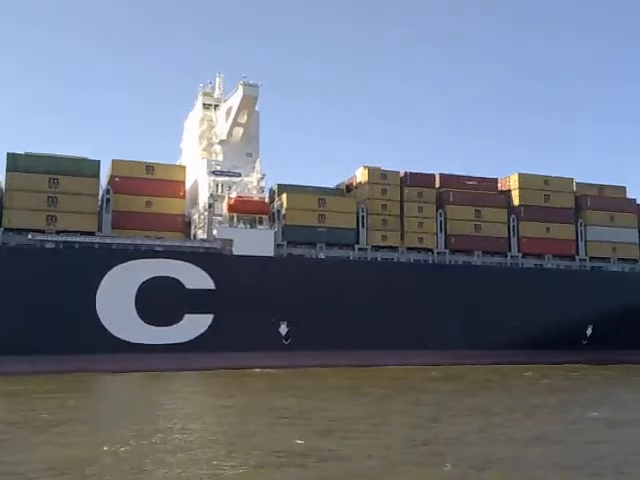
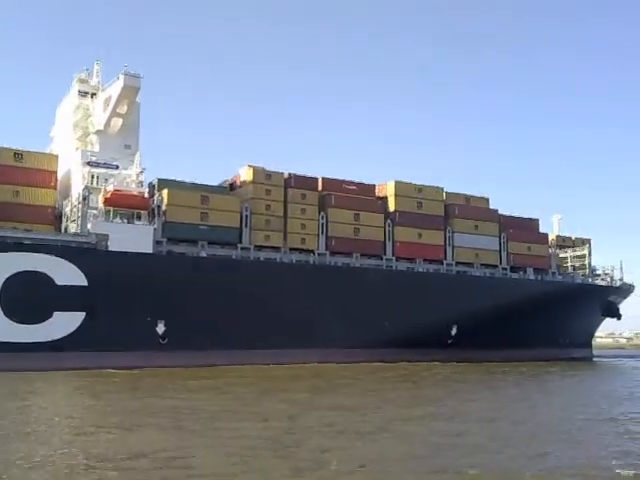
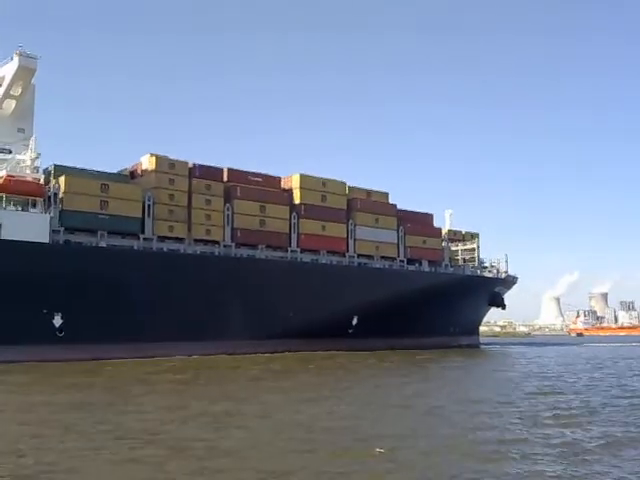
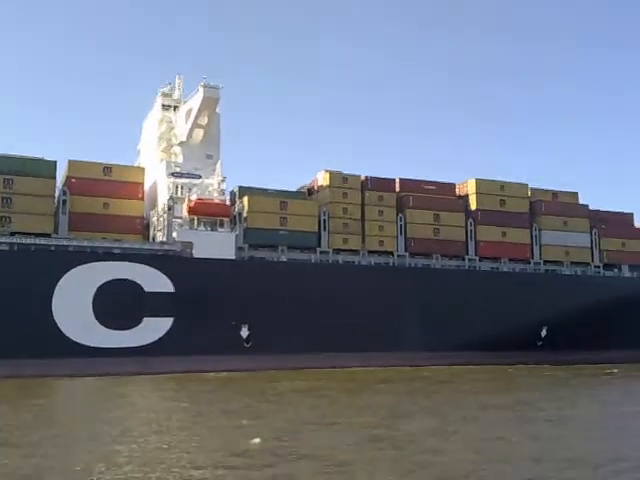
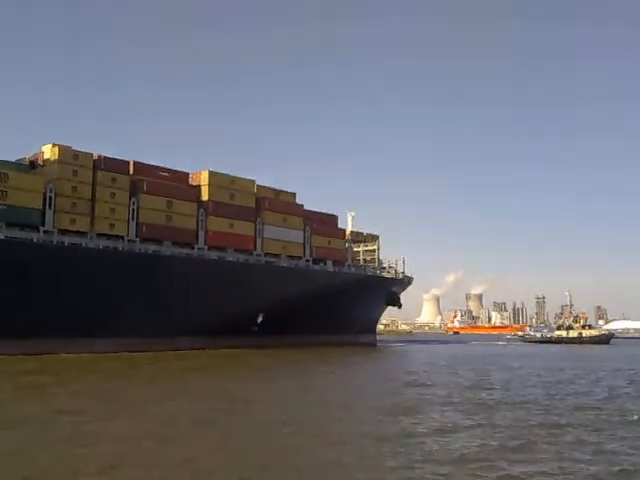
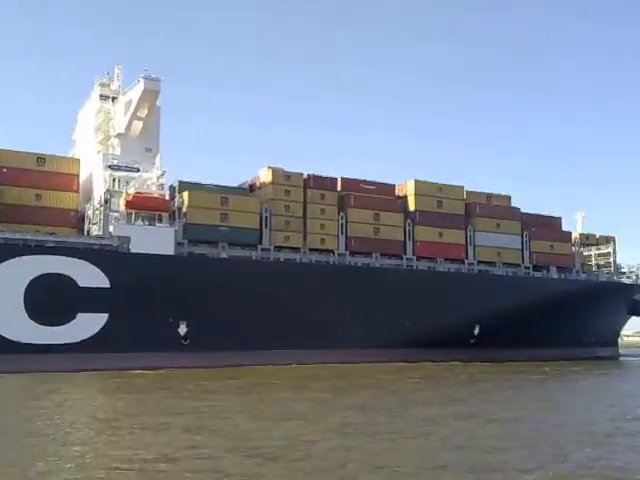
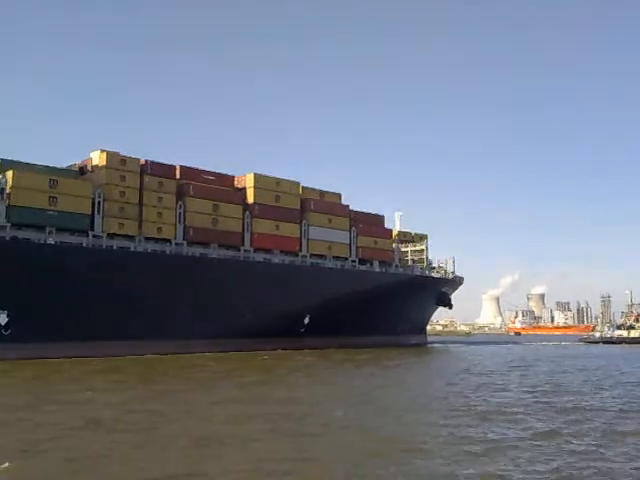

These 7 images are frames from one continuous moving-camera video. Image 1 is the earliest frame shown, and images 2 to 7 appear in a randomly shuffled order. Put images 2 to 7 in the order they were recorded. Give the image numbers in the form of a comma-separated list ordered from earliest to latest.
4, 6, 2, 3, 7, 5
